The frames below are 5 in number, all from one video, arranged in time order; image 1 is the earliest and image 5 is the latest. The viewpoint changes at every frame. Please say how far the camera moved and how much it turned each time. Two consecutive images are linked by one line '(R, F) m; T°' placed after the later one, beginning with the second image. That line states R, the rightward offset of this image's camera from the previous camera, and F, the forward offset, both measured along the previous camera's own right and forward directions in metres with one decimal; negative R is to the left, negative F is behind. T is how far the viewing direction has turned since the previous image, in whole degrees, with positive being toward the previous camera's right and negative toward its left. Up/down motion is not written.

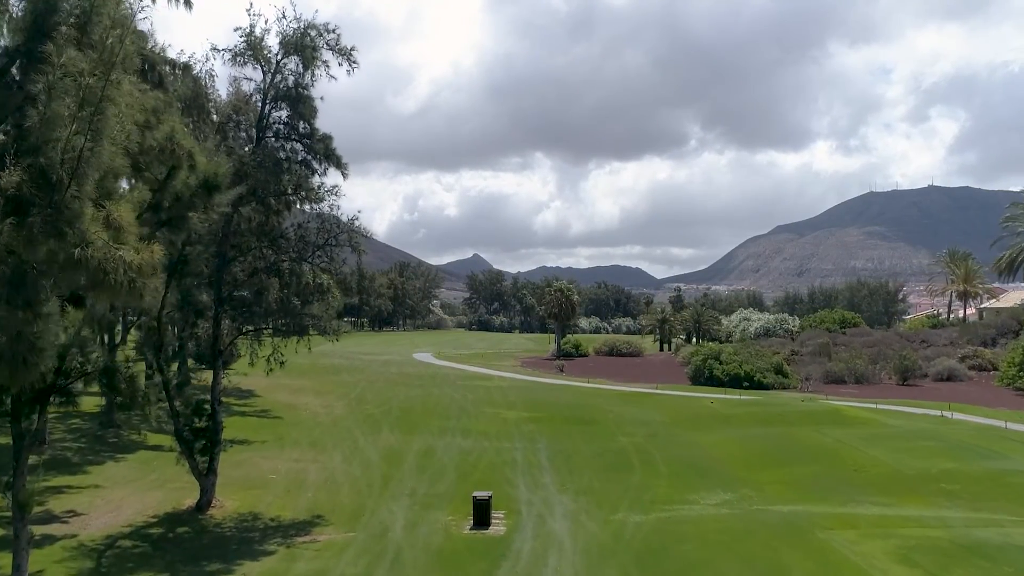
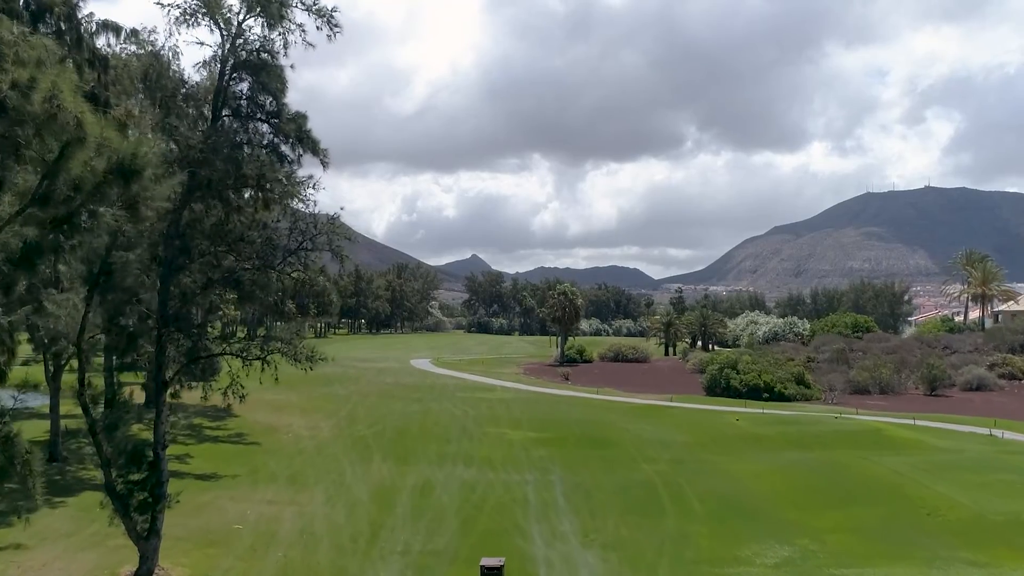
(-0.3, +3.3) m; 0°
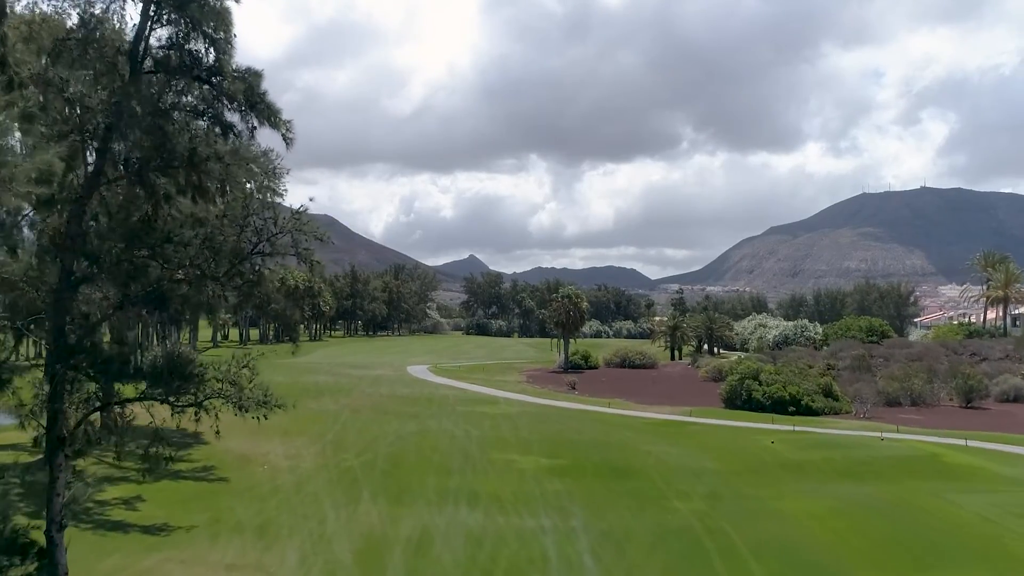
(-0.4, +3.7) m; 0°
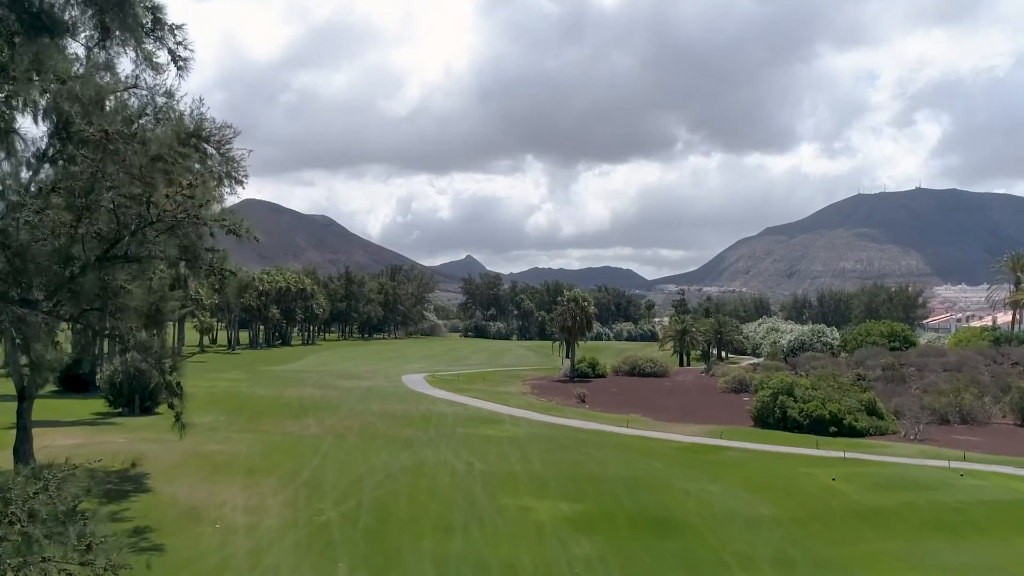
(-0.5, +4.9) m; 0°
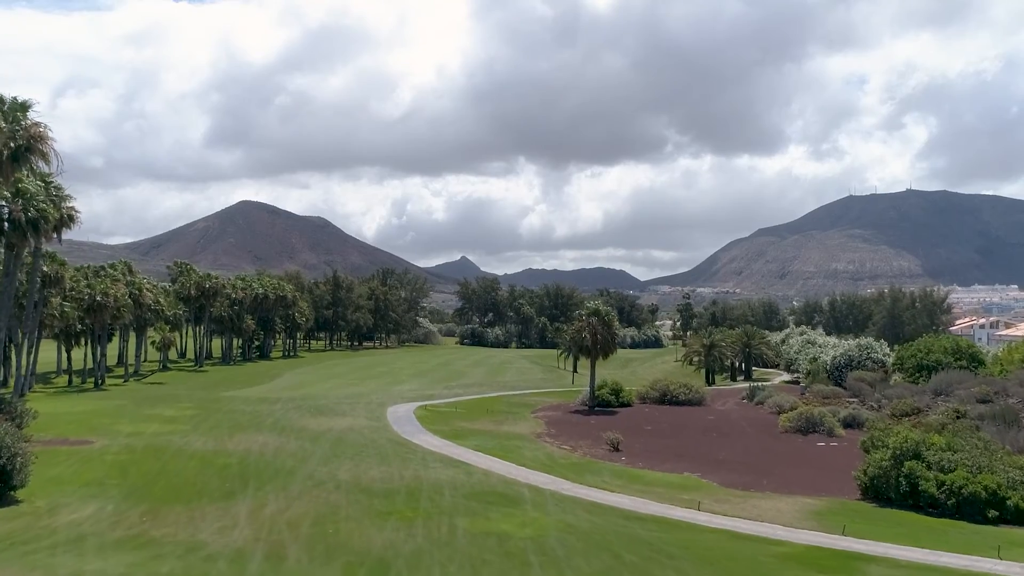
(-1.1, +11.9) m; 0°
